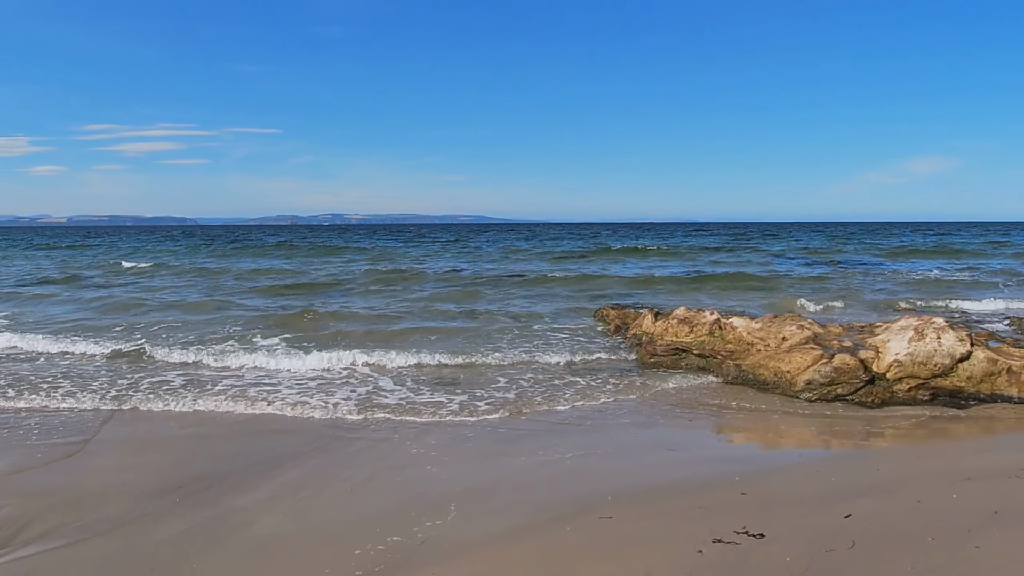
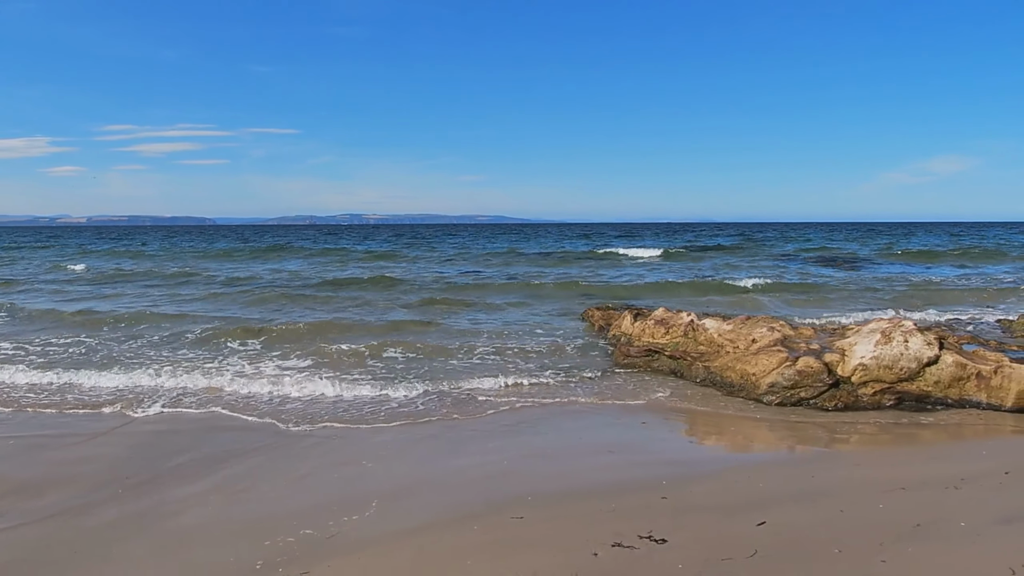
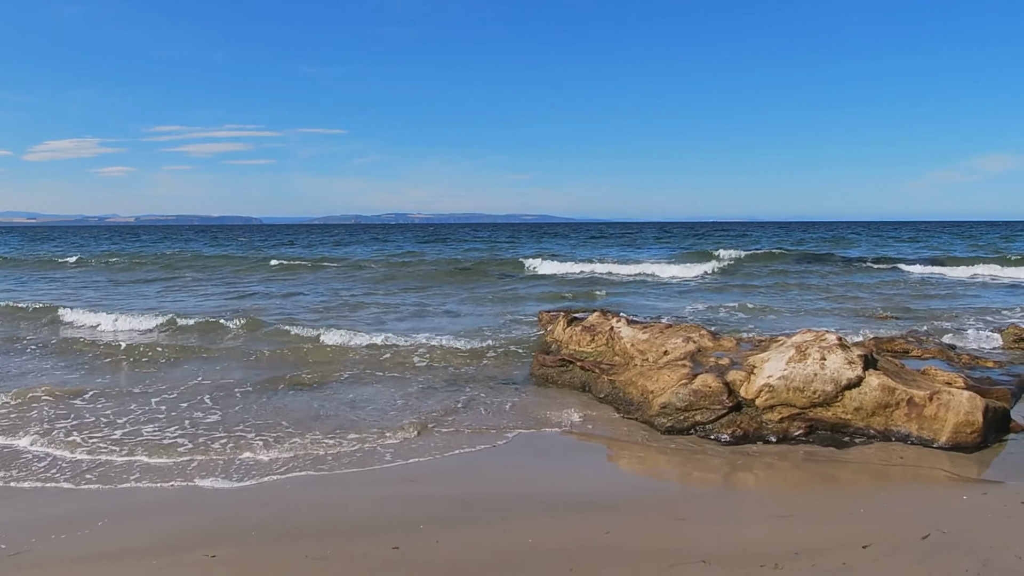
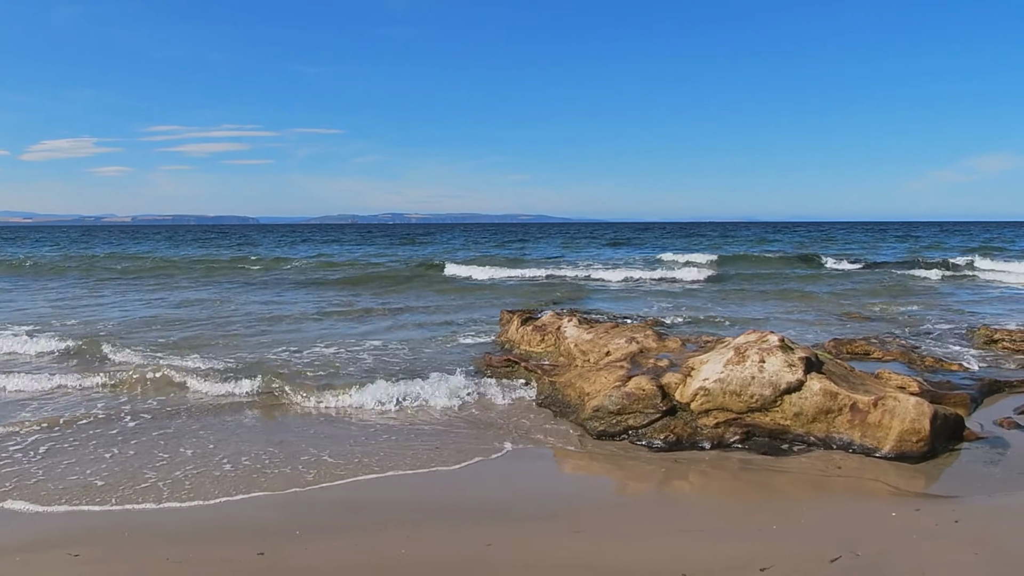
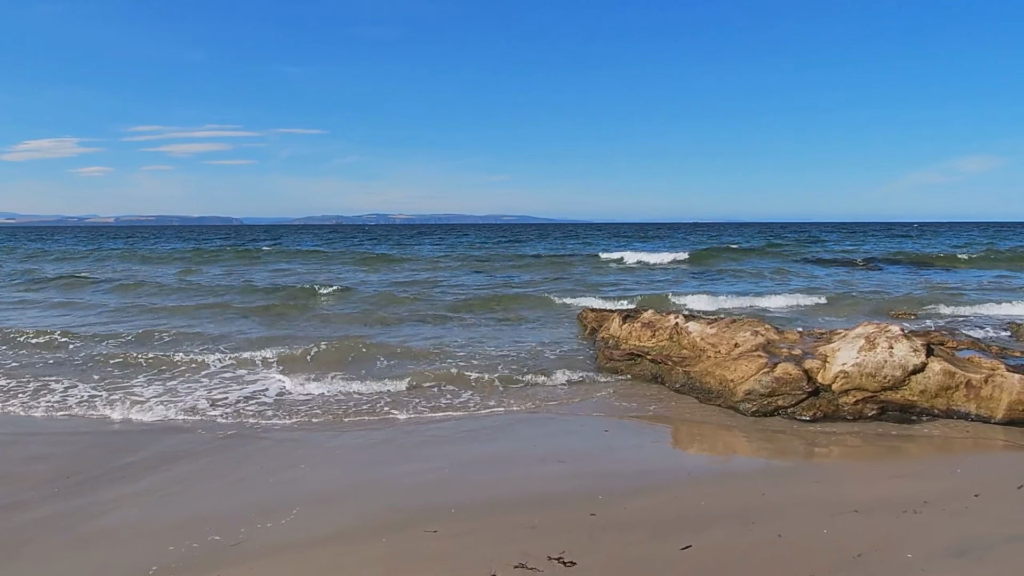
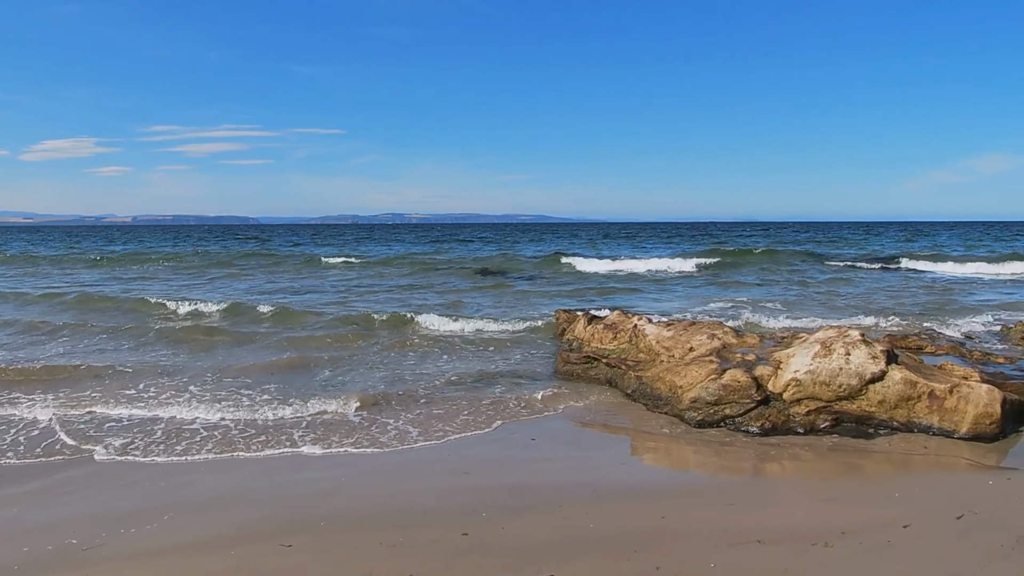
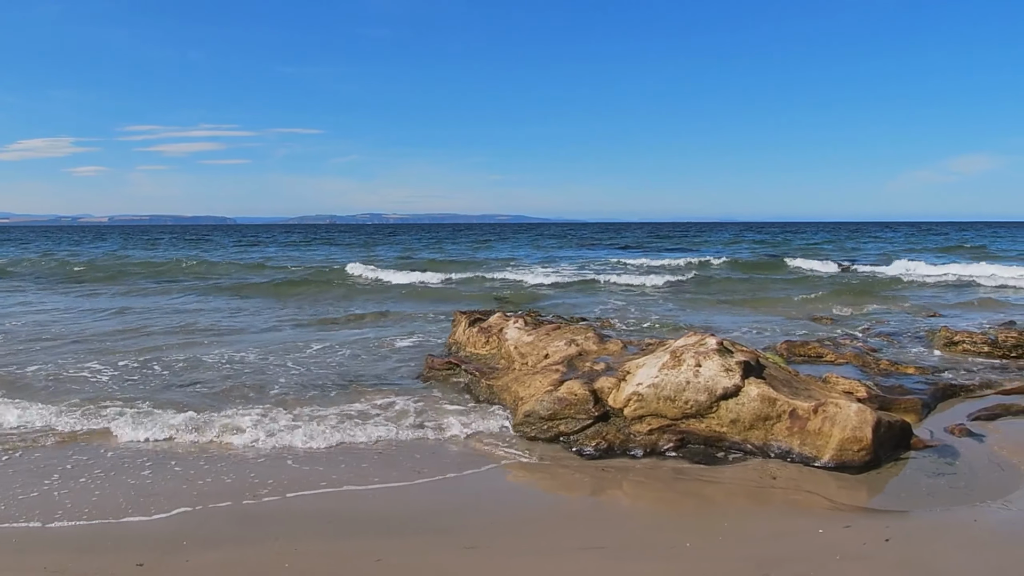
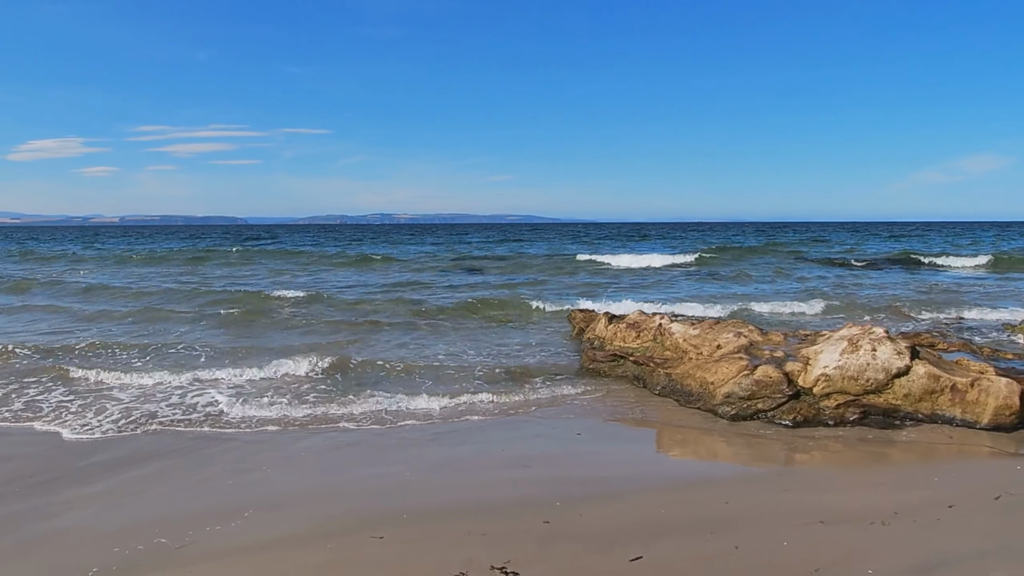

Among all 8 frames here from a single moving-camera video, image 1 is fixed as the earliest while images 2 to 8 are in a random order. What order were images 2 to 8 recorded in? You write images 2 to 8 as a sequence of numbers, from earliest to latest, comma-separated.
2, 5, 8, 6, 3, 4, 7
